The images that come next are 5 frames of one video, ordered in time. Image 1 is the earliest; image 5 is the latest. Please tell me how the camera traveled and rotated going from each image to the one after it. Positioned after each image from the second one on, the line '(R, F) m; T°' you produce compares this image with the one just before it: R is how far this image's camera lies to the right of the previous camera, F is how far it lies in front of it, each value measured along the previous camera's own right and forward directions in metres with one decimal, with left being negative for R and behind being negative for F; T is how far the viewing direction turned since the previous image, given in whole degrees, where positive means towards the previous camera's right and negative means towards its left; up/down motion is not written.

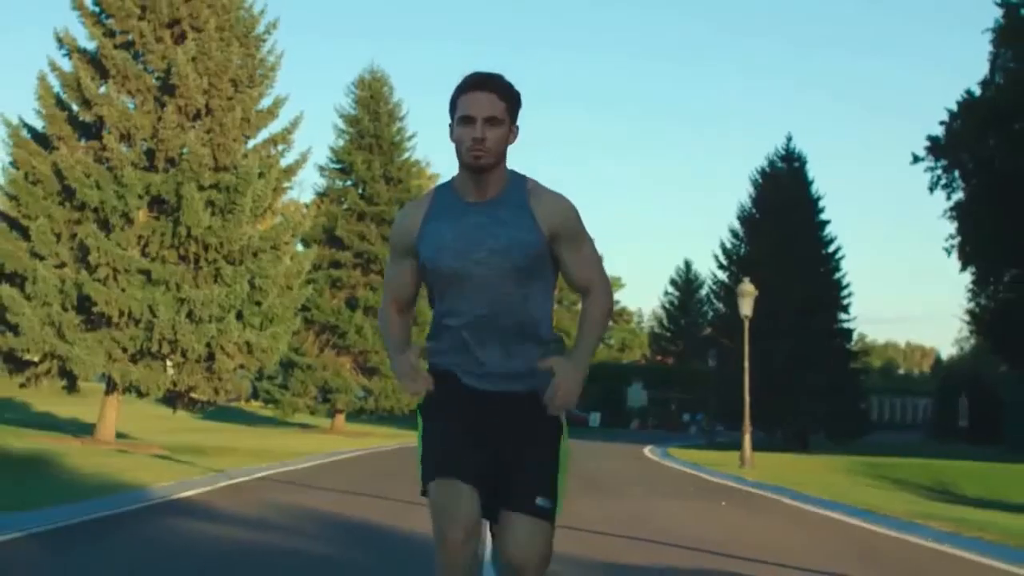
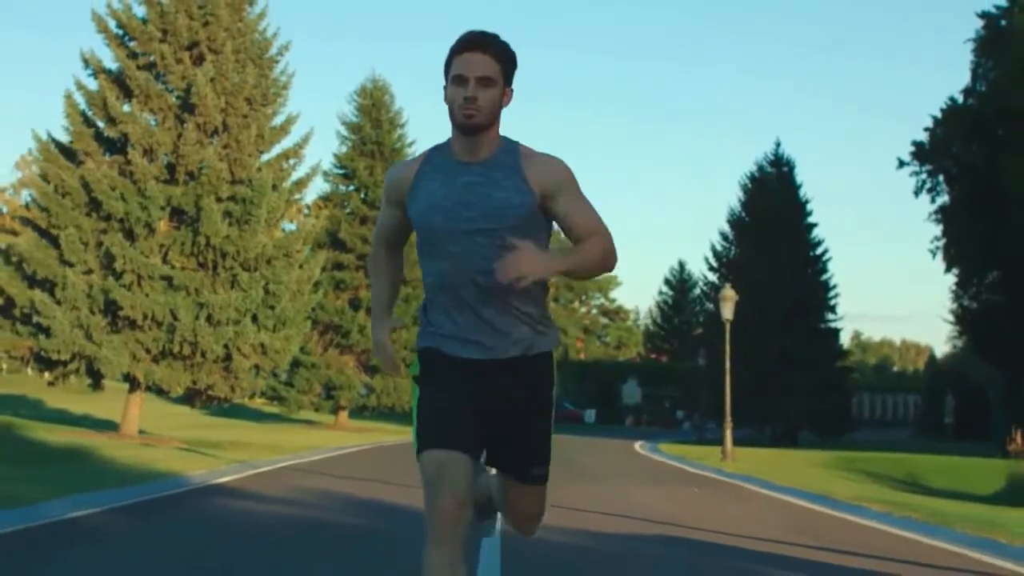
(0.0, -1.3) m; 0°
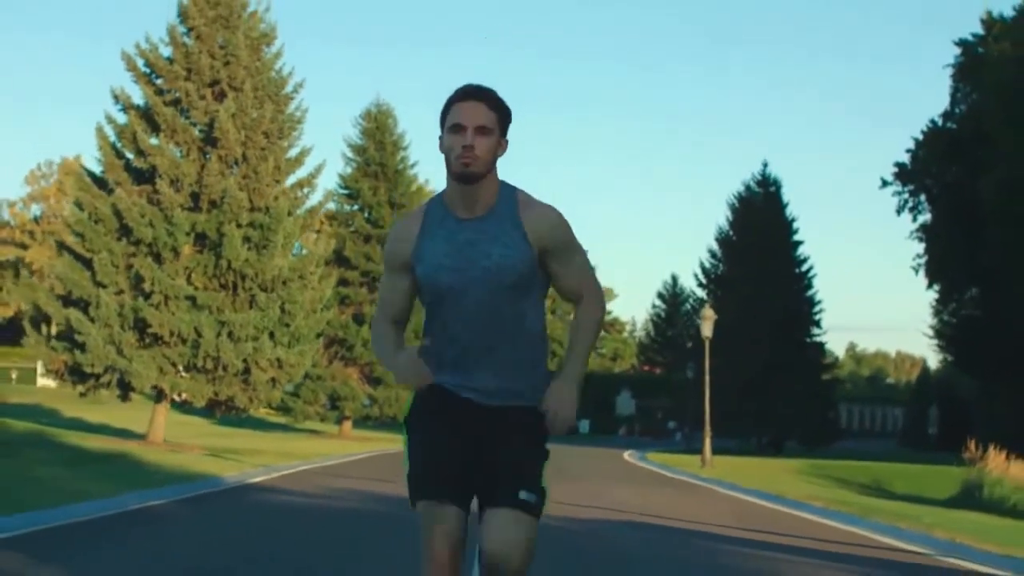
(0.0, -1.6) m; 0°
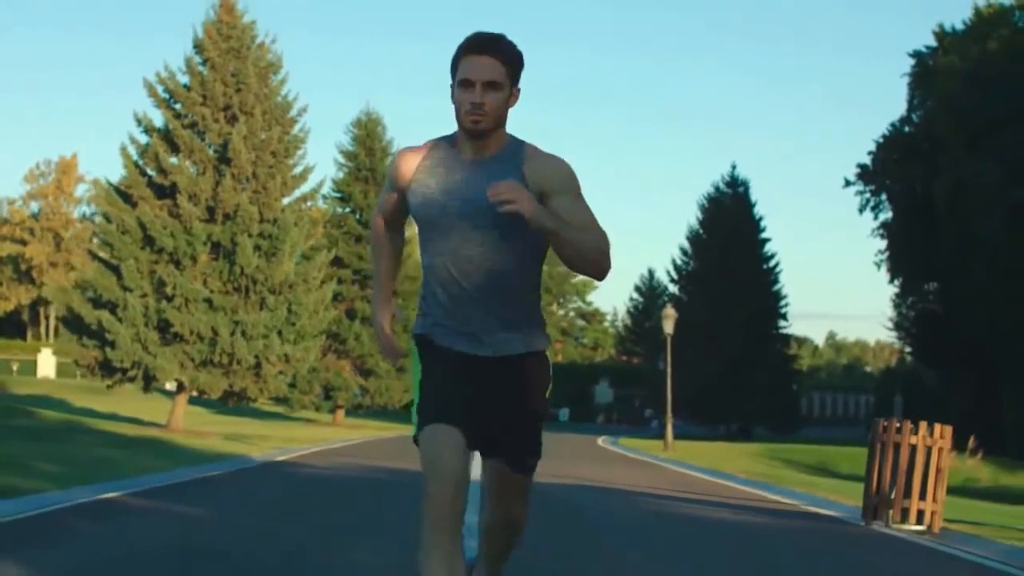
(0.0, -2.5) m; +1°
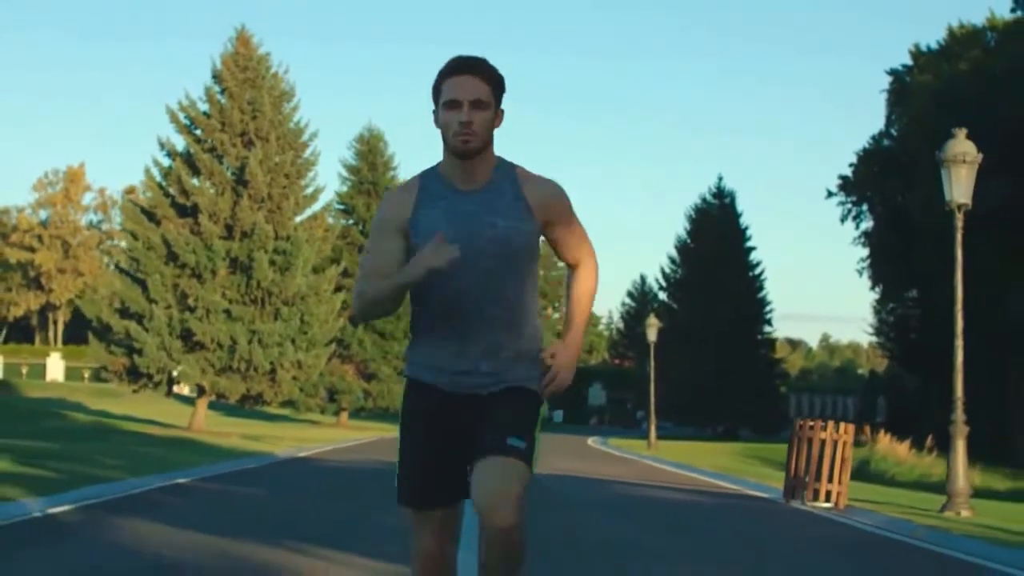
(0.0, -1.9) m; 0°
